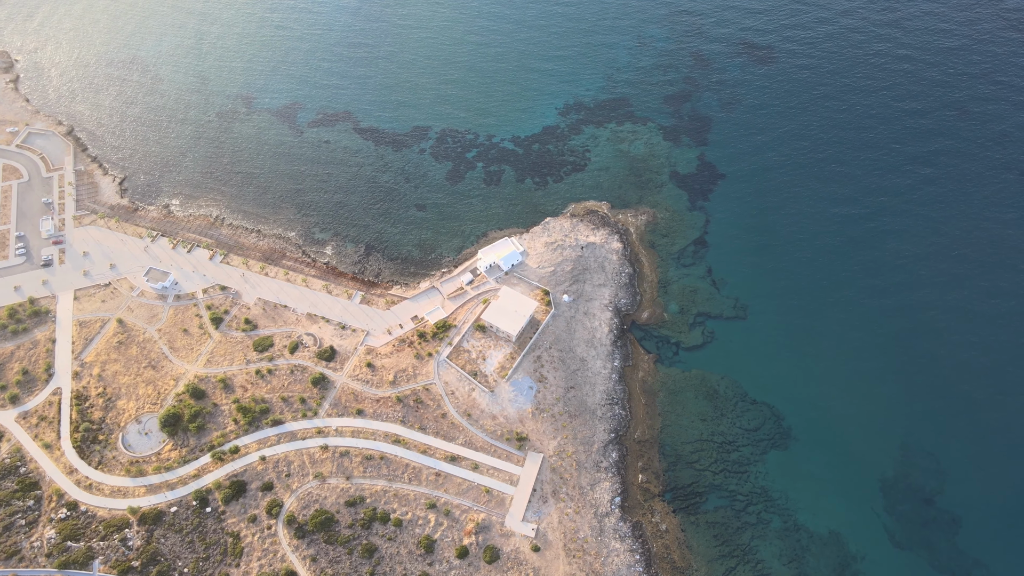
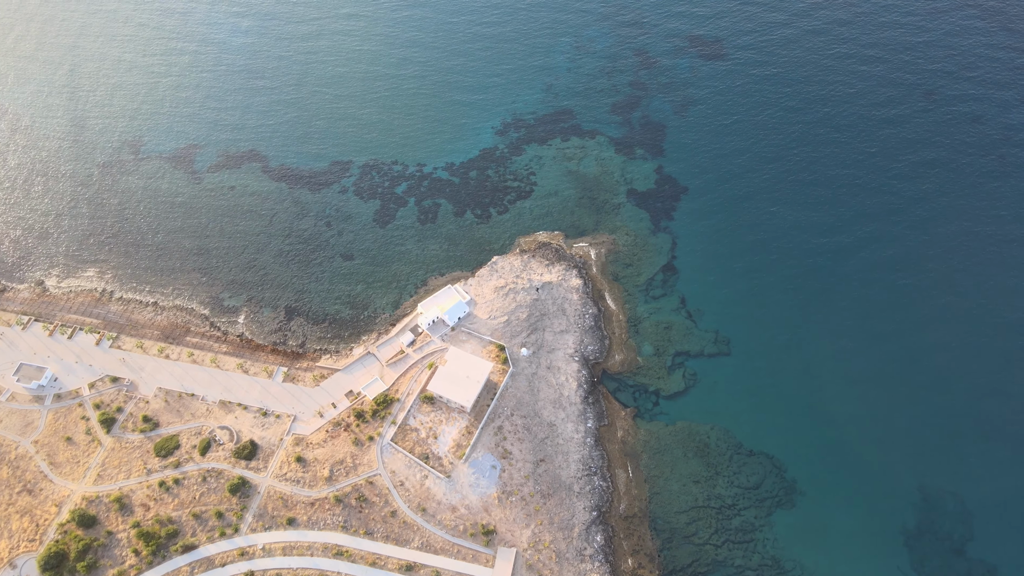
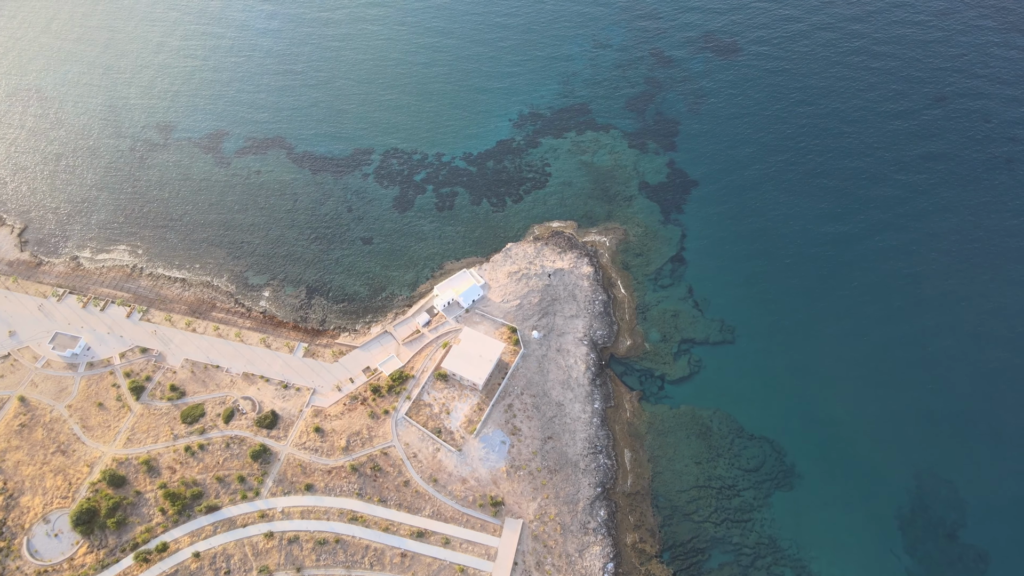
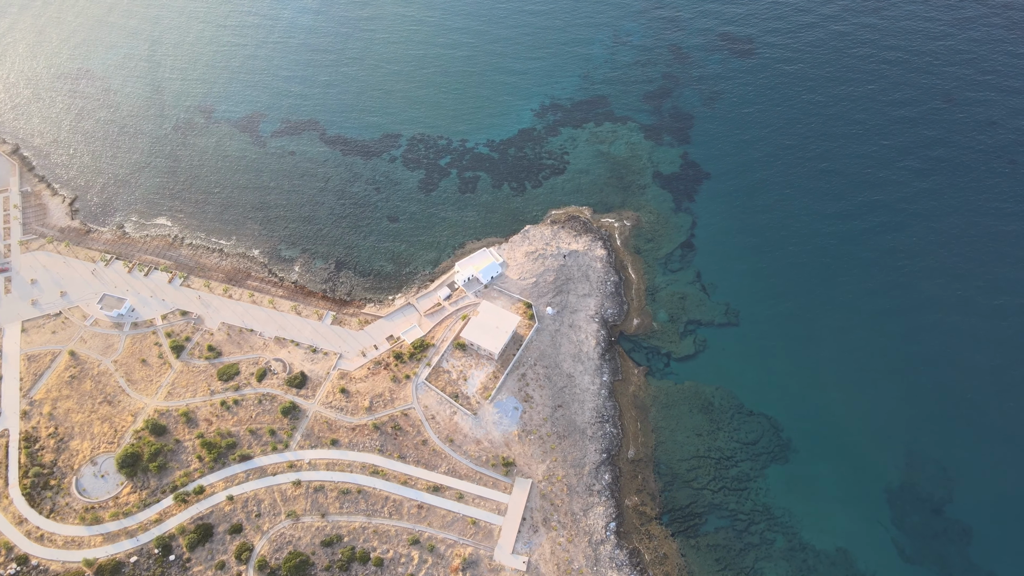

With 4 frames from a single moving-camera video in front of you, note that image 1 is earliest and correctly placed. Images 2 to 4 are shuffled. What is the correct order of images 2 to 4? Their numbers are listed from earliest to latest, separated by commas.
4, 3, 2
